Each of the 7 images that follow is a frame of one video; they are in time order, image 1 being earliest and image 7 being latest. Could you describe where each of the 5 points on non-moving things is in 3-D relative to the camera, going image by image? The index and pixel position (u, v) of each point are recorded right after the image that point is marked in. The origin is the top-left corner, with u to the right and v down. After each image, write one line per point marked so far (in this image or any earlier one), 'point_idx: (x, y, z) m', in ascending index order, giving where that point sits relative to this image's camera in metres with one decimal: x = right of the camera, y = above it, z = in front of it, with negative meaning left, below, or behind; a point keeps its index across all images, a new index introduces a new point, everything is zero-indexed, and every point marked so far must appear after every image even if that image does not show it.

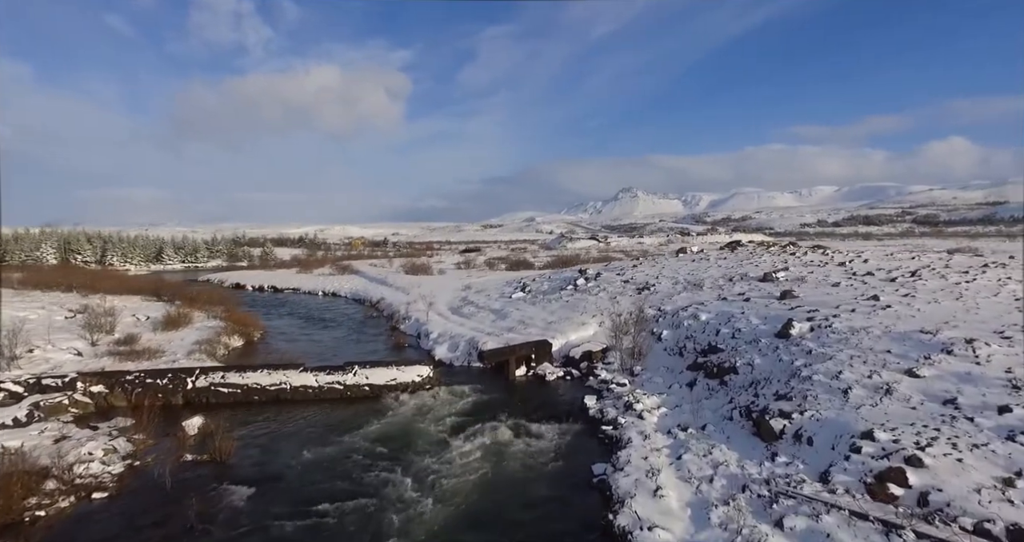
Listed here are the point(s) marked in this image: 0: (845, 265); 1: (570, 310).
0: (+10.2, +0.2, +17.0) m
1: (+1.9, -1.4, +18.4) m
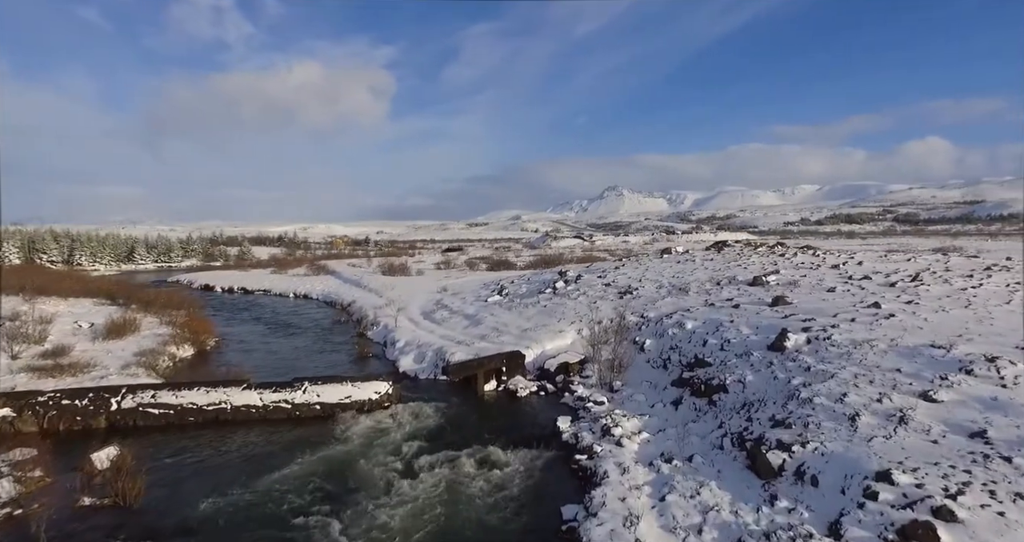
0: (+9.4, +0.1, +16.0) m
1: (+1.1, -1.5, +17.1) m
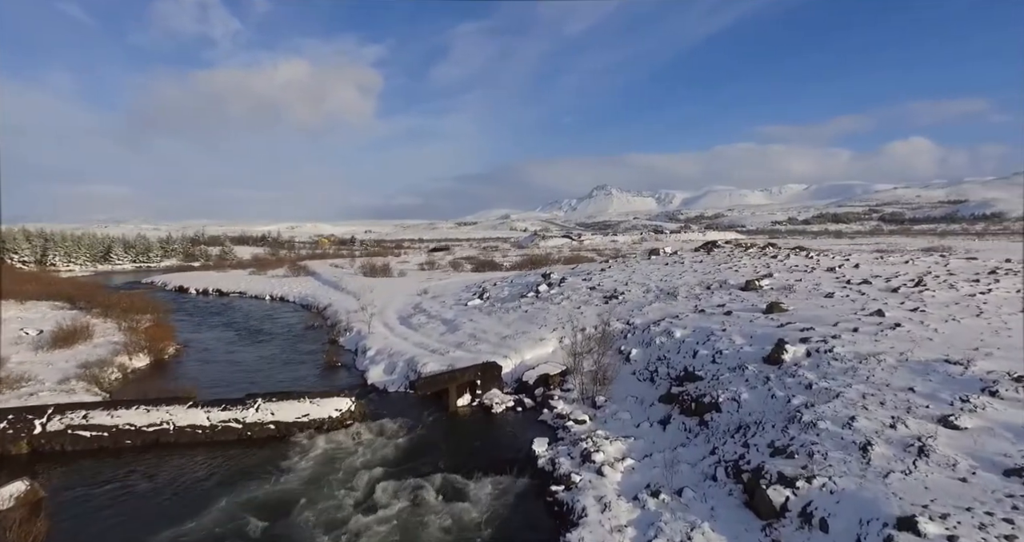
0: (+8.8, 0.0, +15.2) m
1: (+0.5, -1.6, +16.2) m
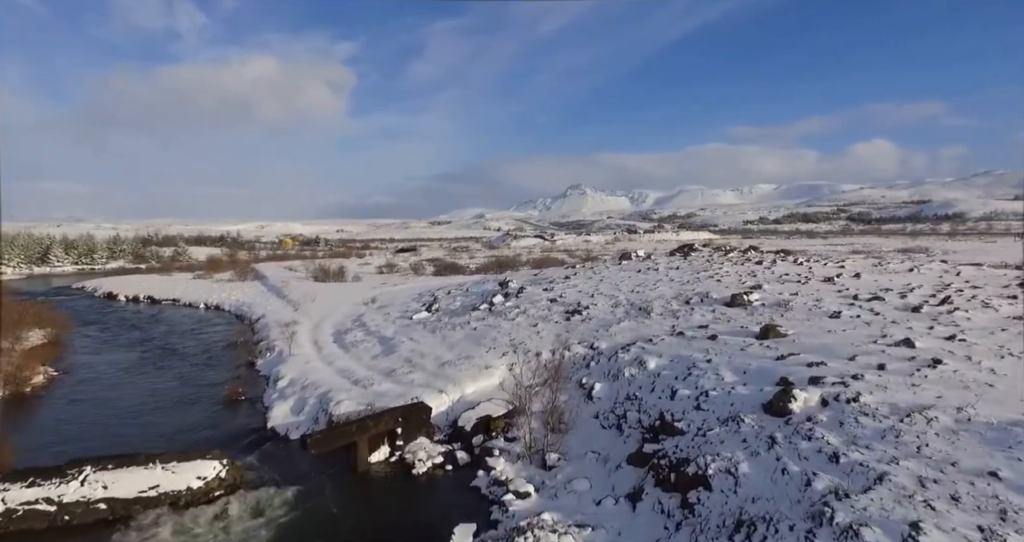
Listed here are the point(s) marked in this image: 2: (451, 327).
0: (+7.5, -0.3, +12.9) m
1: (-0.9, -1.8, +13.5) m
2: (-1.7, -1.6, +15.9) m
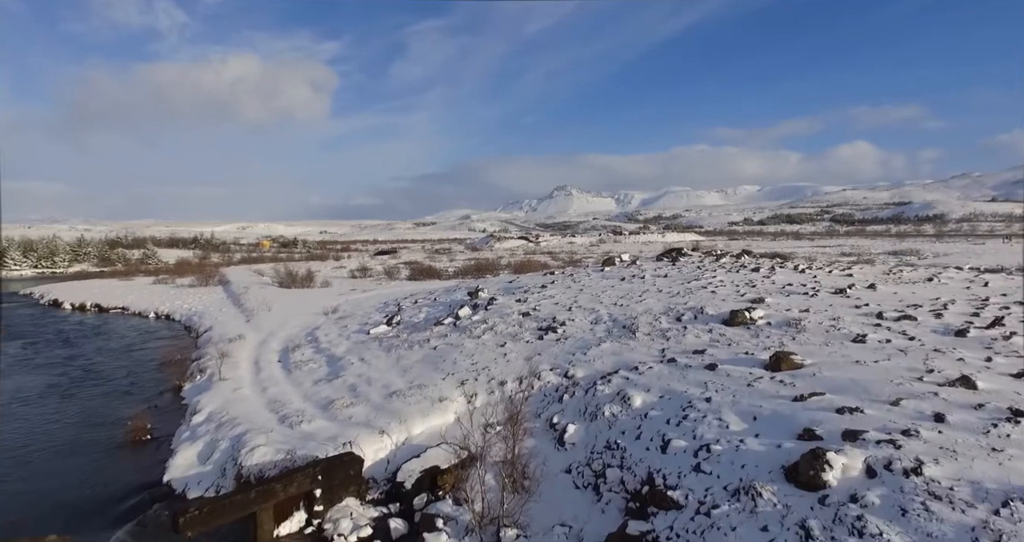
0: (+6.7, -0.5, +11.1) m
1: (-1.7, -2.1, +11.5) m
2: (-2.6, -1.8, +13.8) m
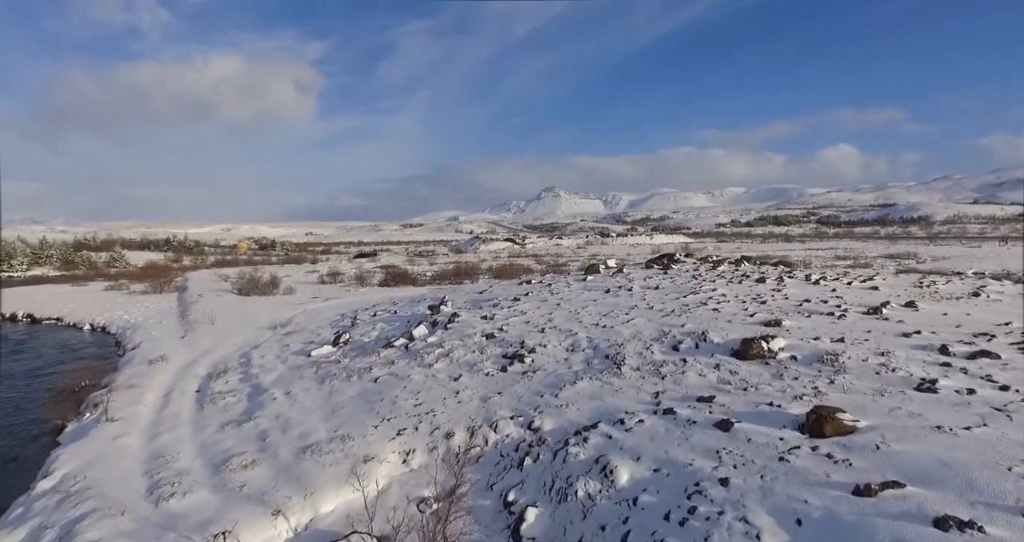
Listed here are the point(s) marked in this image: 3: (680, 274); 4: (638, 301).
0: (+6.0, -0.7, +8.9) m
1: (-2.4, -2.4, +9.1) m
2: (-3.4, -2.1, +11.4) m
3: (+4.9, -0.1, +16.0) m
4: (+2.9, -0.7, +12.5) m
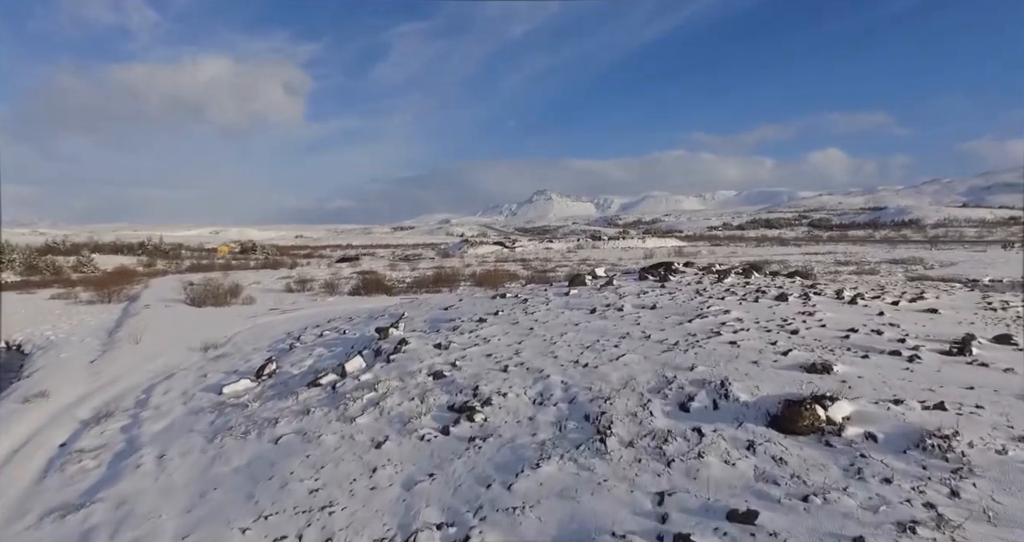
0: (+5.3, -1.0, +6.2) m
1: (-3.1, -2.6, +6.2) m
2: (-4.1, -2.4, +8.5) m
3: (+4.1, -0.4, +13.4) m
4: (+2.1, -1.0, +9.8) m
